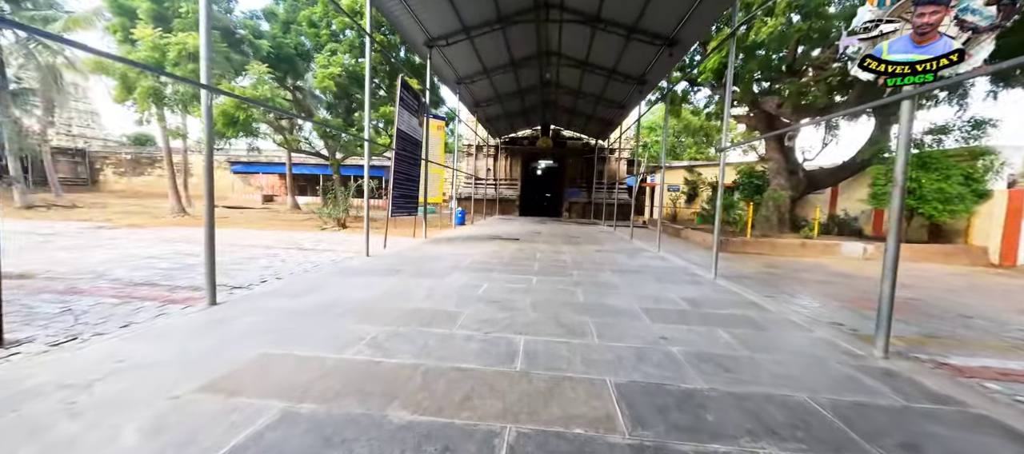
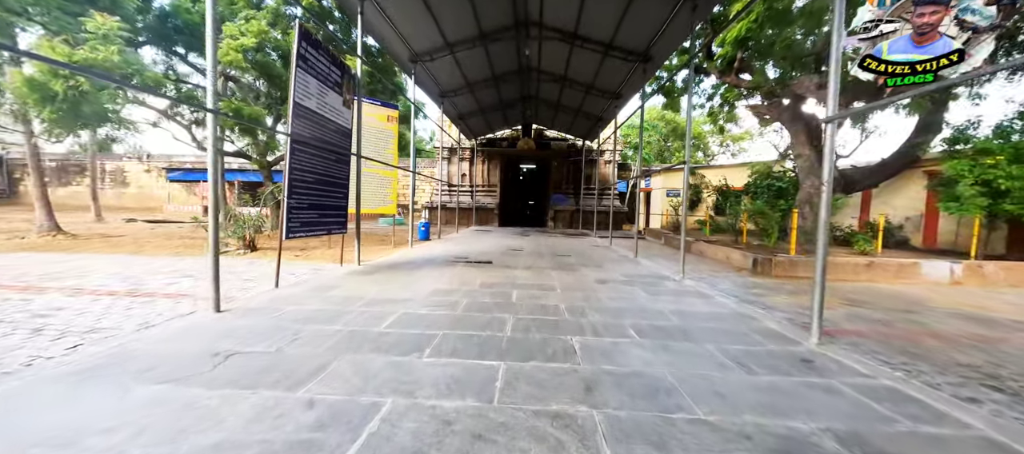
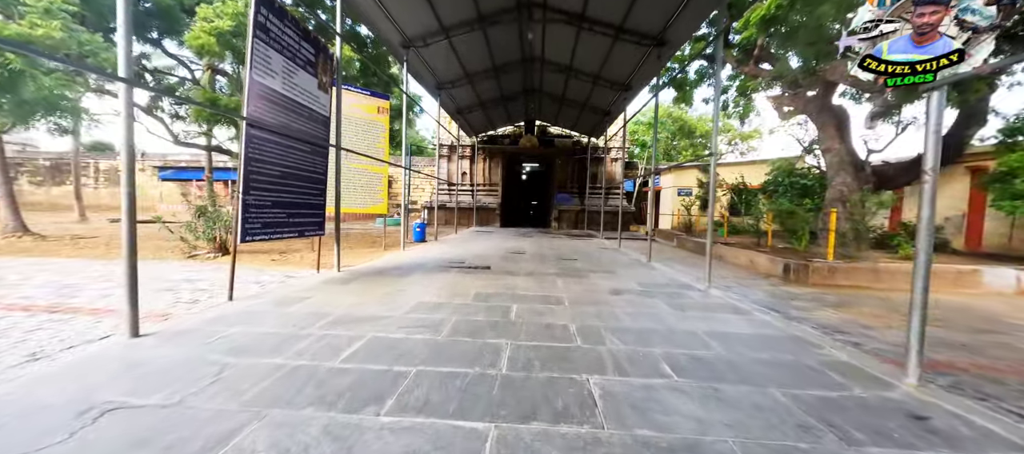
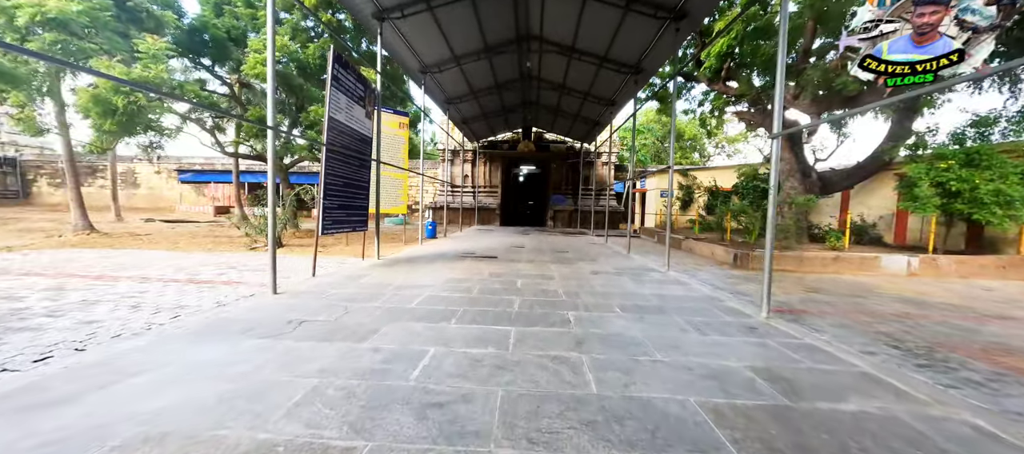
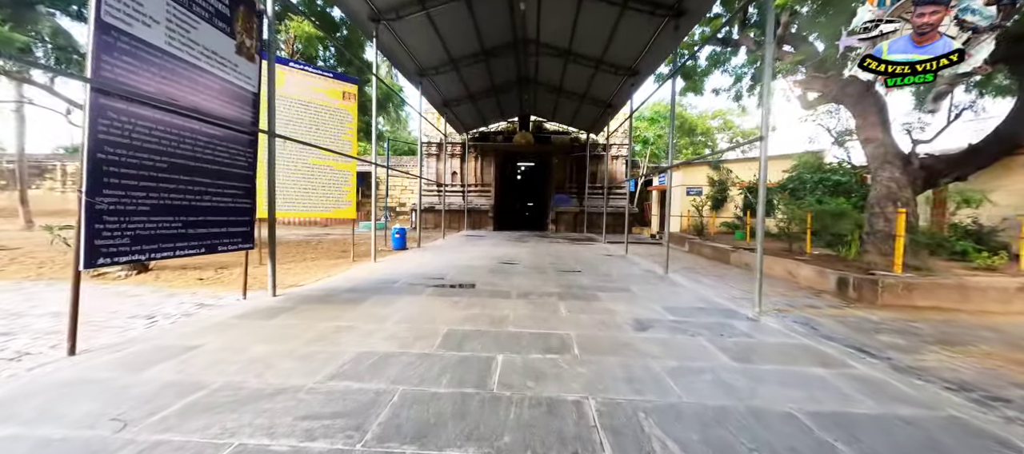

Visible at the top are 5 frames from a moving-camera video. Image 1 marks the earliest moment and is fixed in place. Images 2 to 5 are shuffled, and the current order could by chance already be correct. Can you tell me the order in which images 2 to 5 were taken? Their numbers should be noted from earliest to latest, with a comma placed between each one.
4, 2, 3, 5
